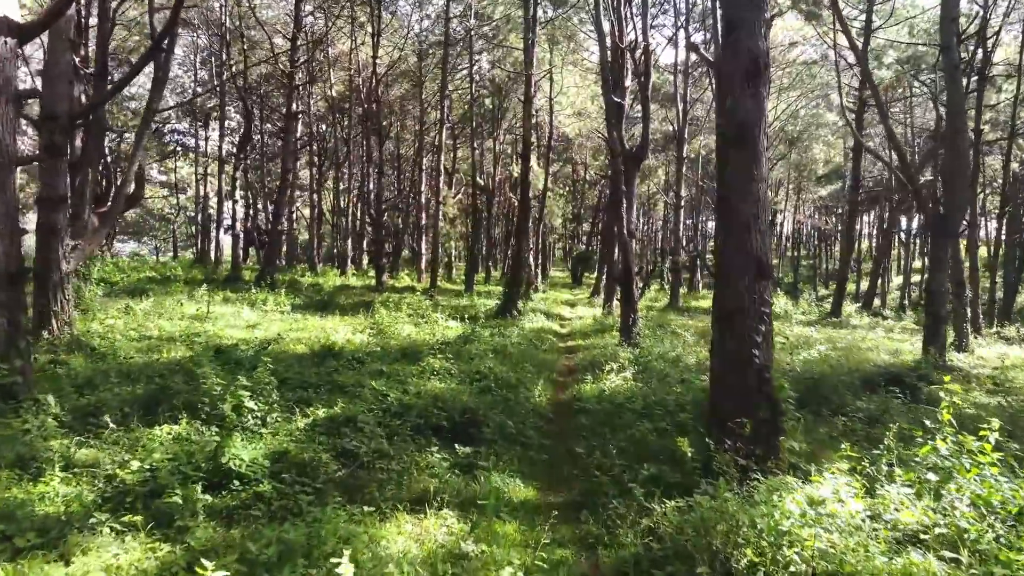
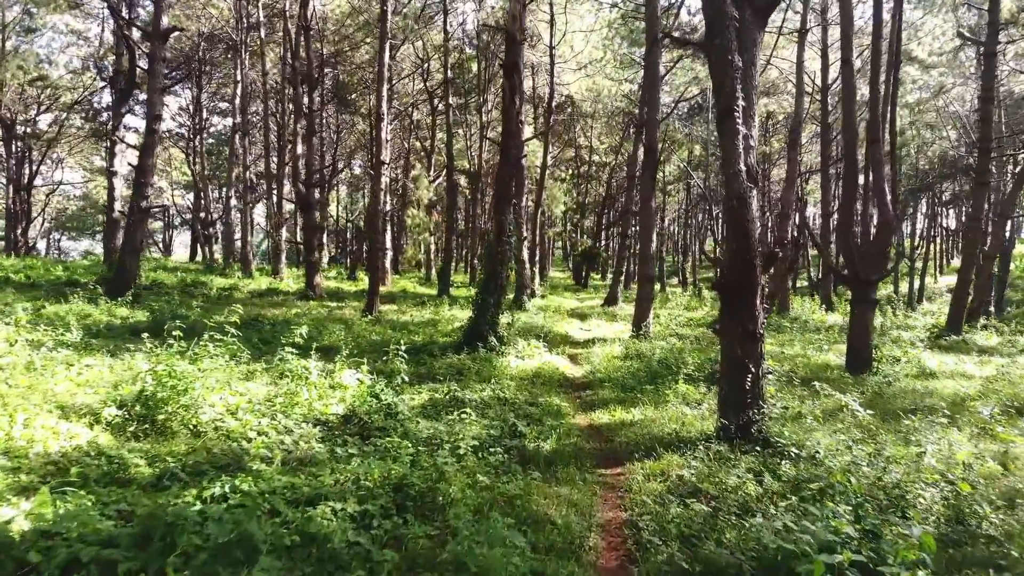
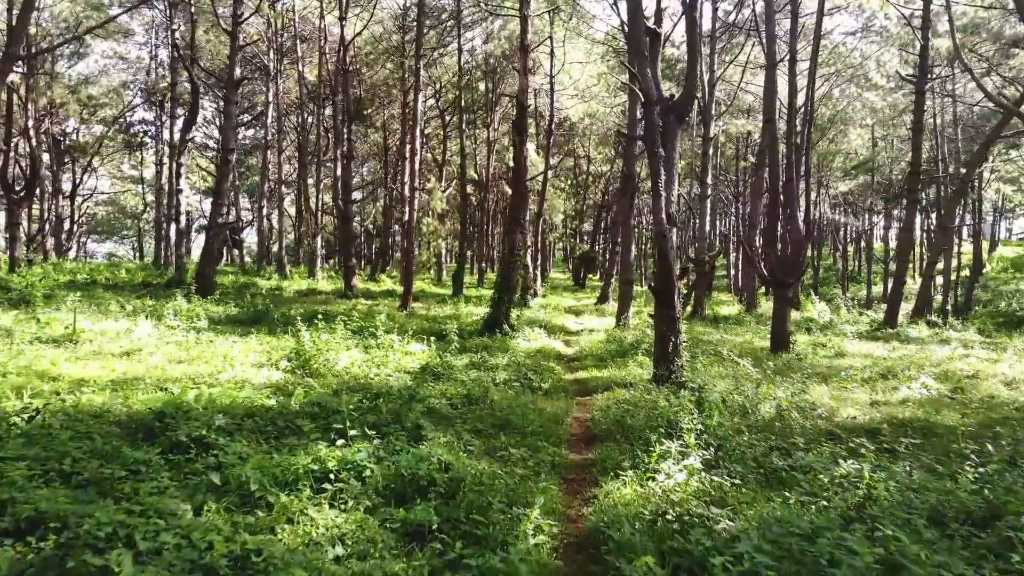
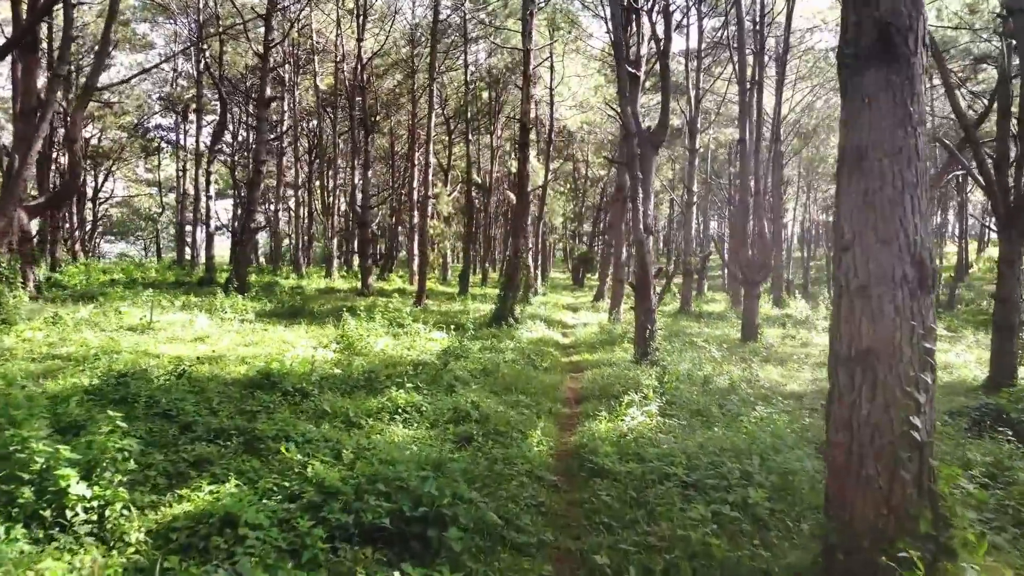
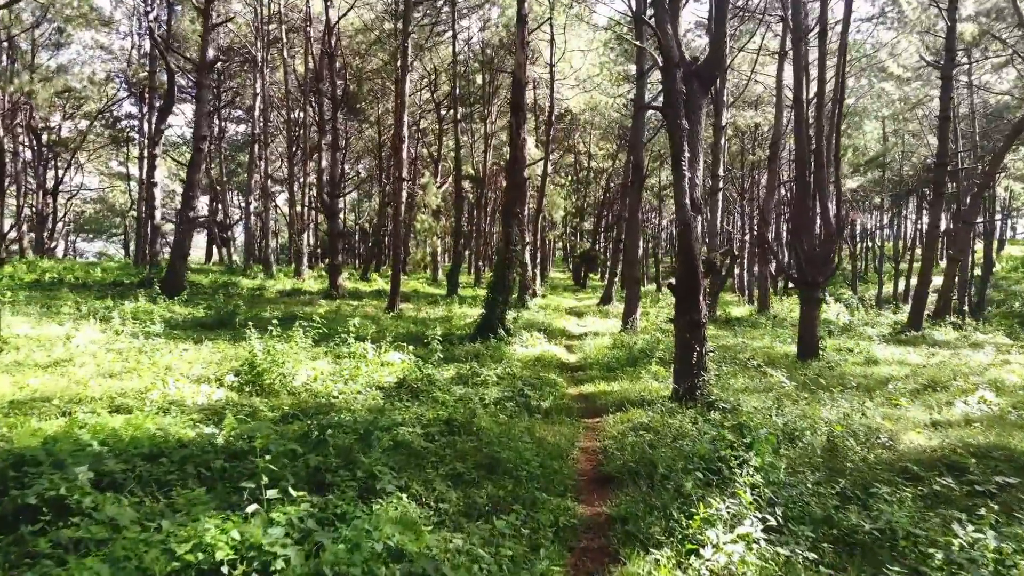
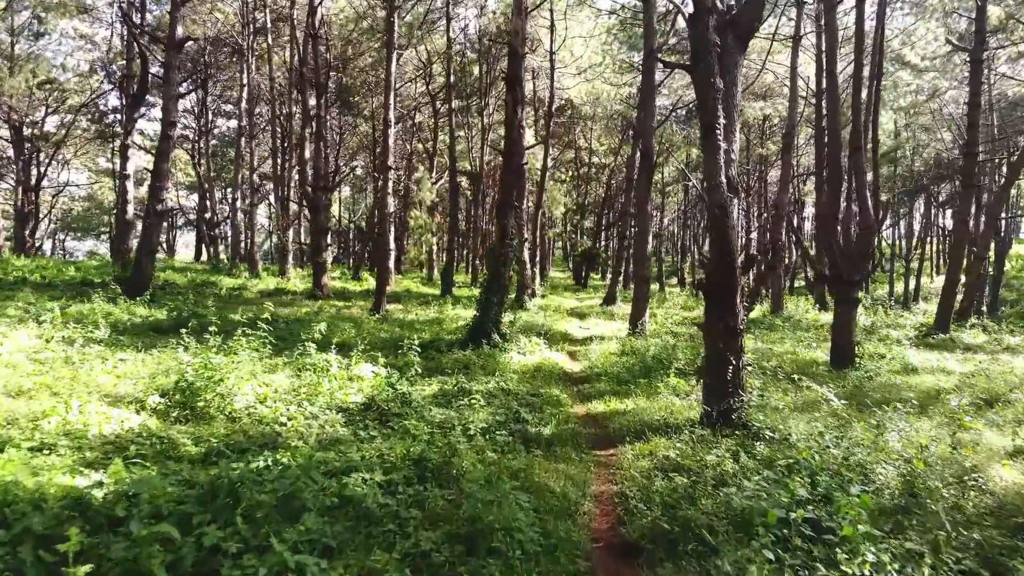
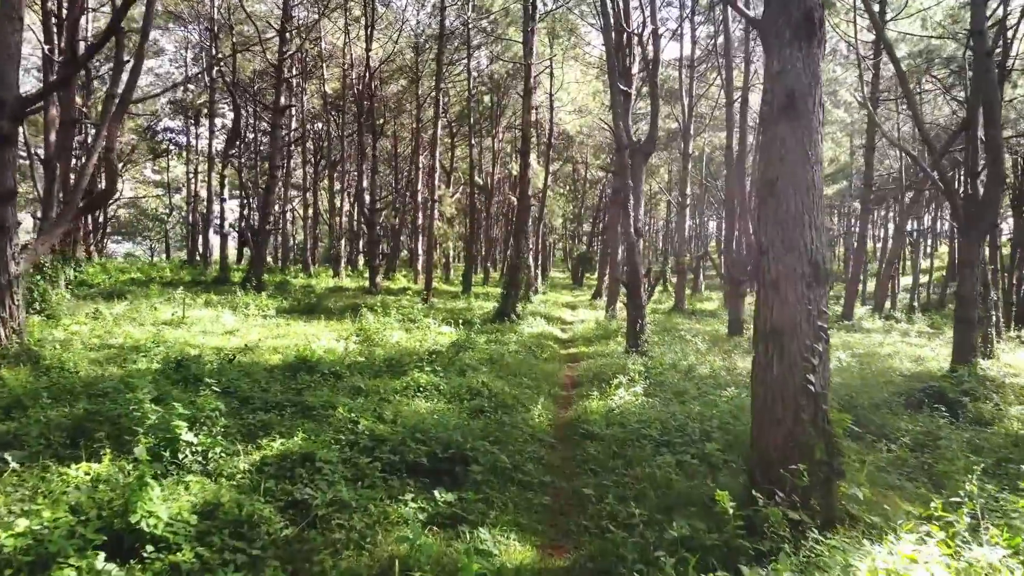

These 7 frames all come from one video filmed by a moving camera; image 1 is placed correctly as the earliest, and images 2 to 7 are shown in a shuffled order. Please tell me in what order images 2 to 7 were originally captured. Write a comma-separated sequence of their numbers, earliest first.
7, 4, 3, 5, 6, 2
